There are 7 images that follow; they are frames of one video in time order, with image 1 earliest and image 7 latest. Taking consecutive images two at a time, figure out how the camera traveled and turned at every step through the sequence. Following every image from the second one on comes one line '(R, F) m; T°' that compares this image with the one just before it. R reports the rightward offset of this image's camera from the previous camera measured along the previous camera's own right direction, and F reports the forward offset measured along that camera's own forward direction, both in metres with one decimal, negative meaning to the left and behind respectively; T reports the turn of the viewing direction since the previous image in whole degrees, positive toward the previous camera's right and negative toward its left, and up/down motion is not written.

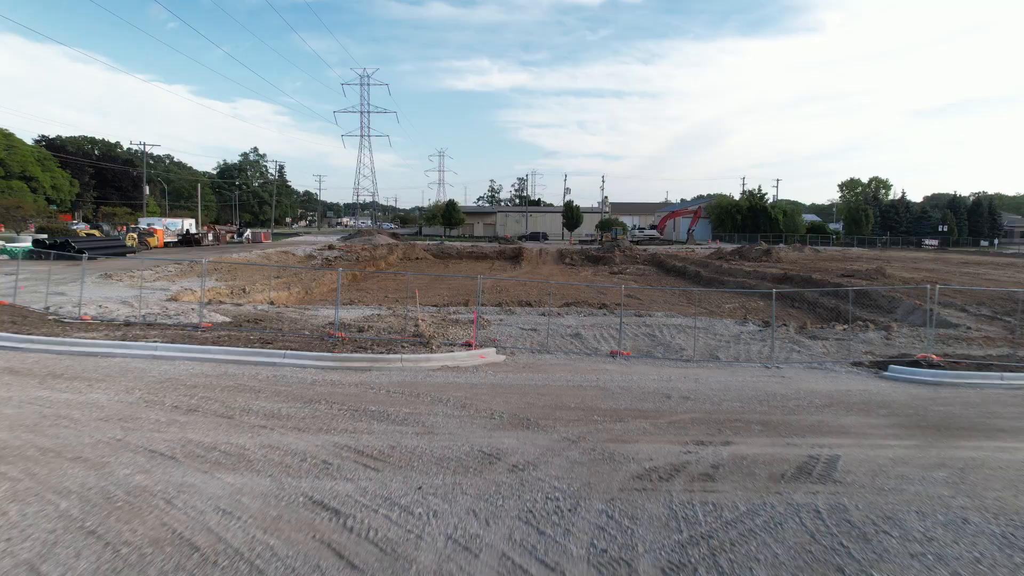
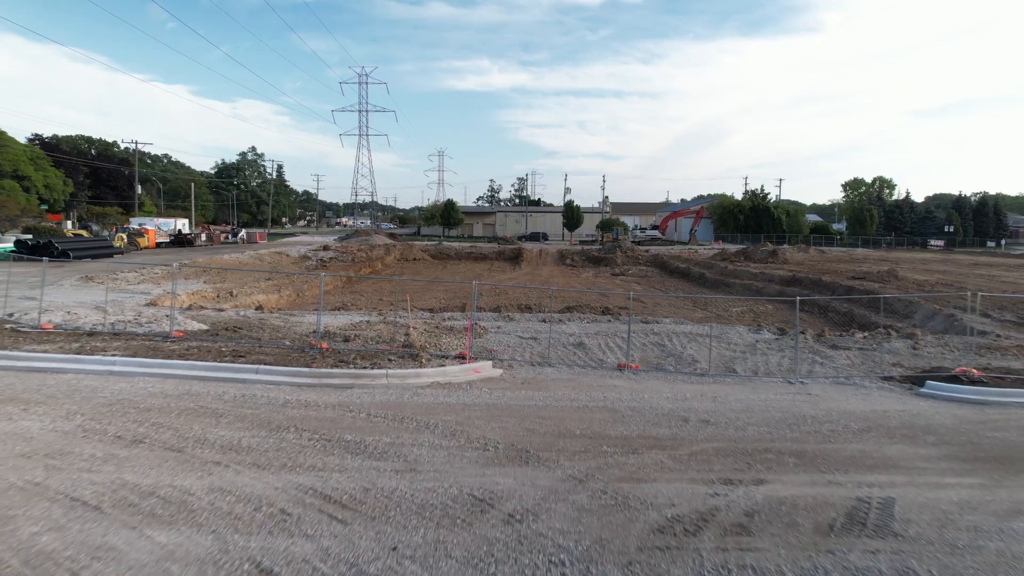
(0.0, +0.7) m; 0°
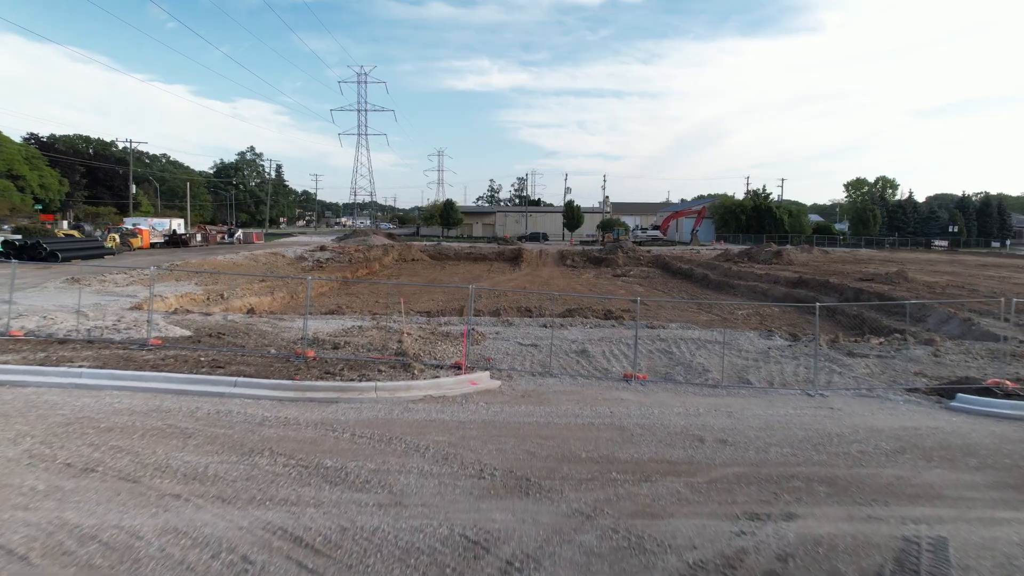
(0.0, +0.5) m; 0°
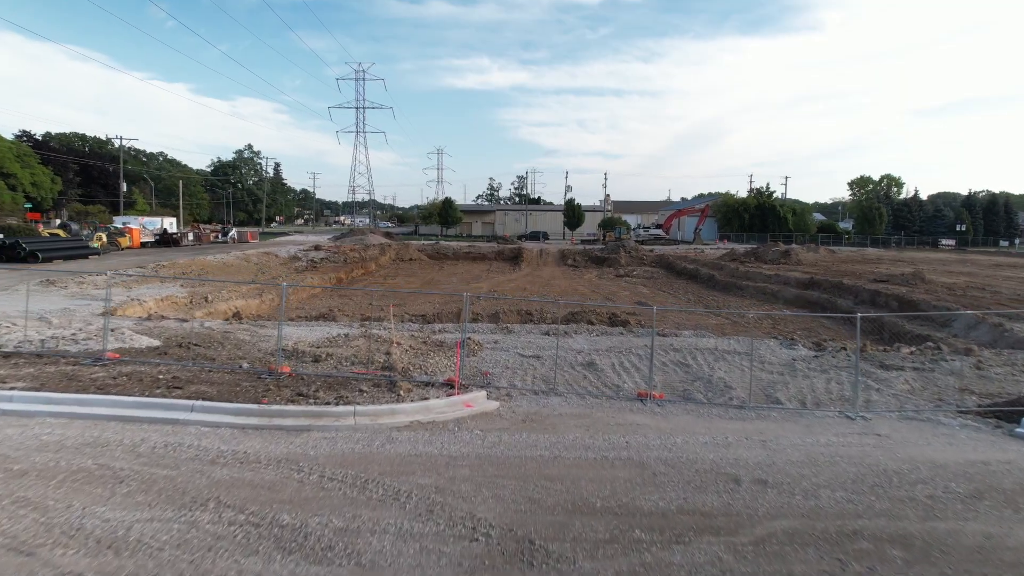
(0.0, +0.8) m; 0°
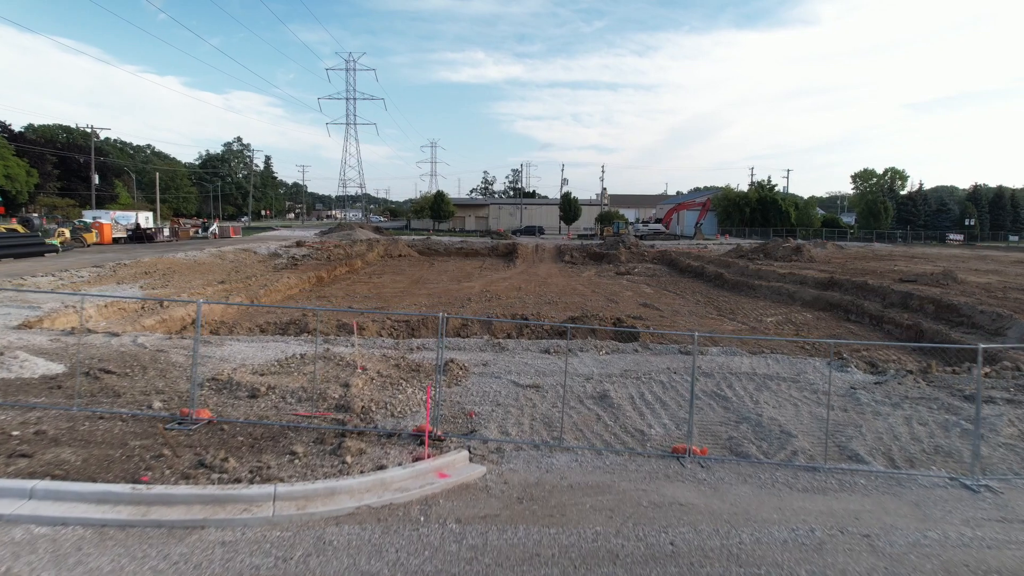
(0.0, +1.7) m; 0°
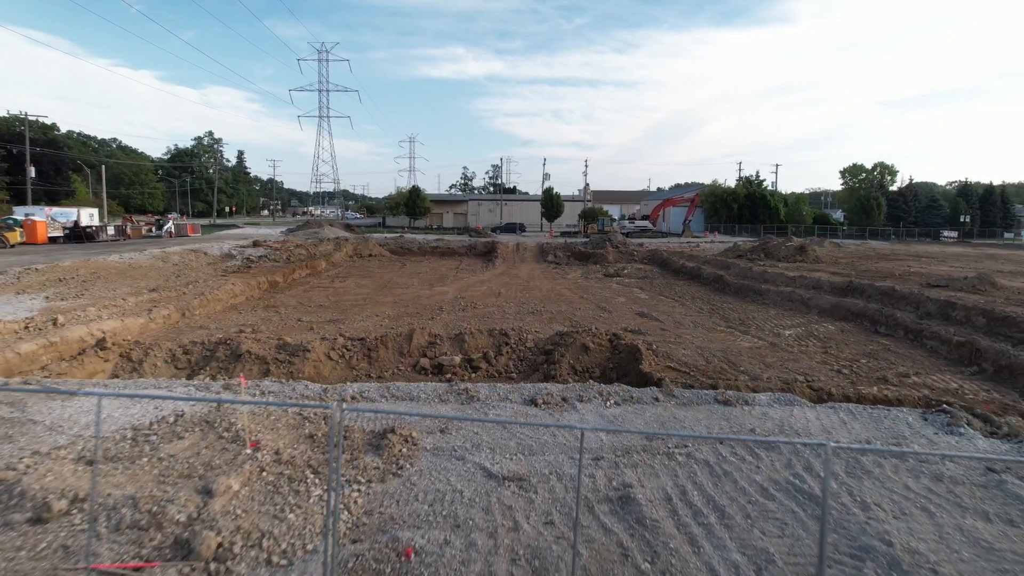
(+0.1, +2.4) m; +2°
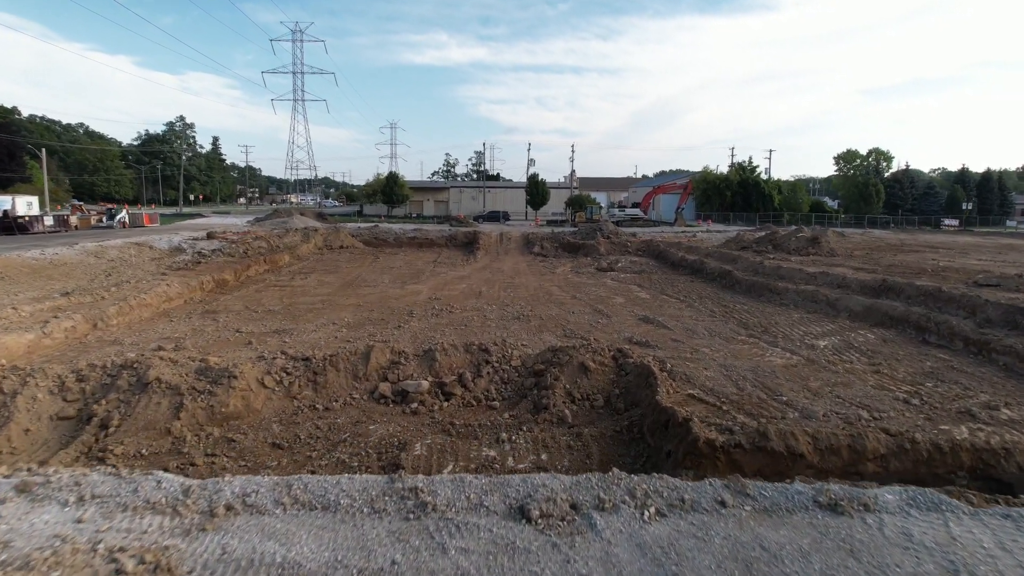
(0.0, +2.4) m; +1°
